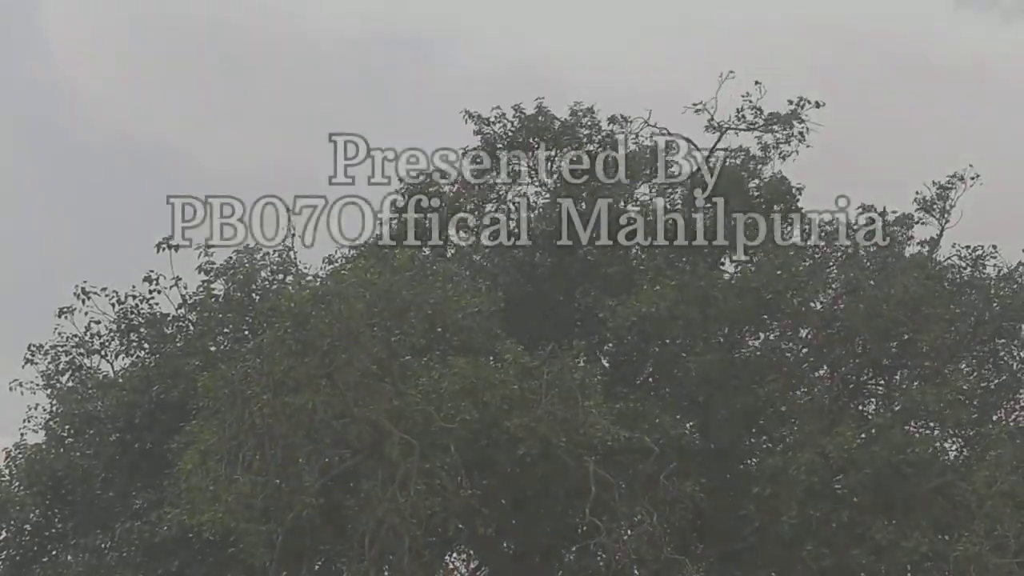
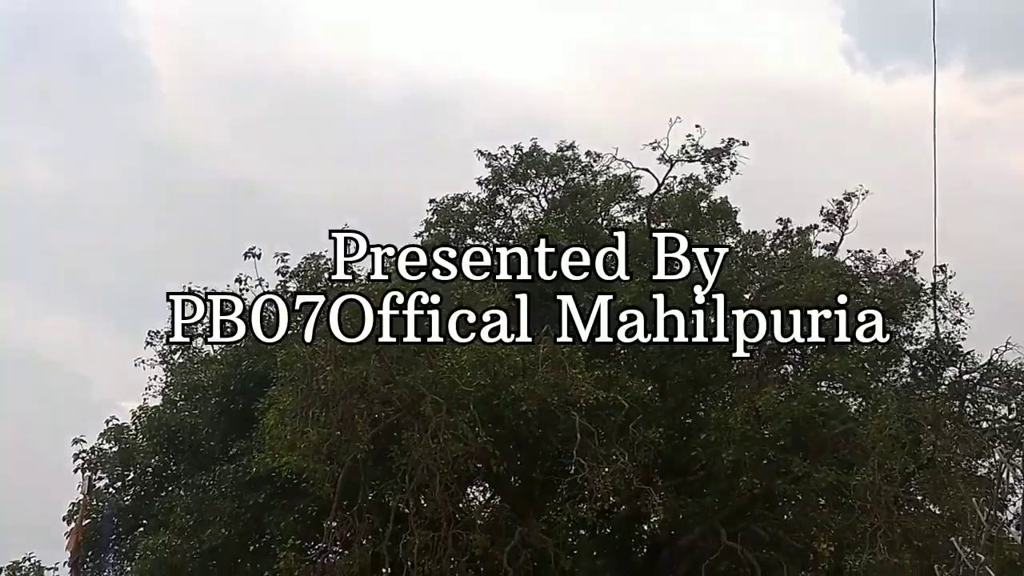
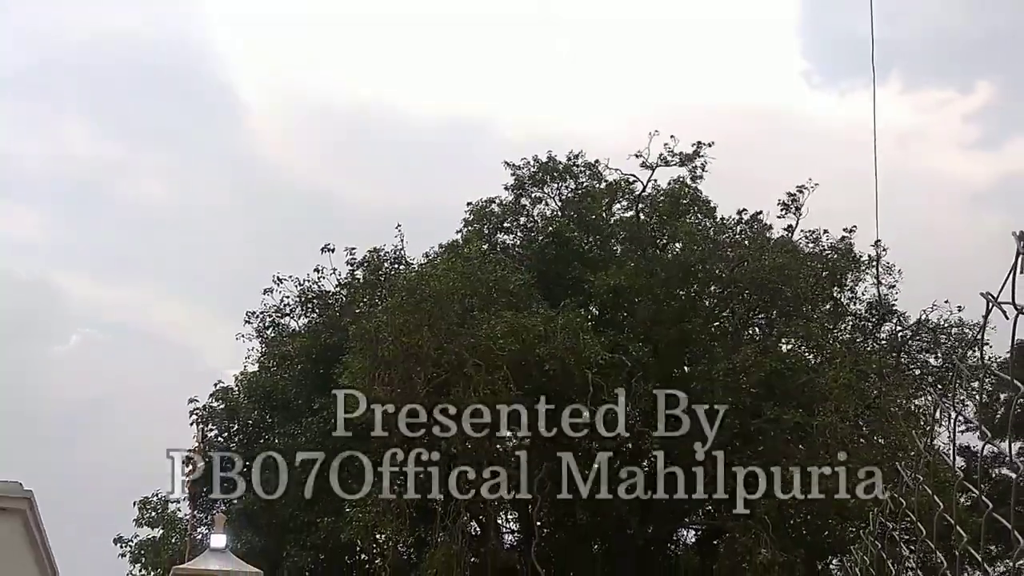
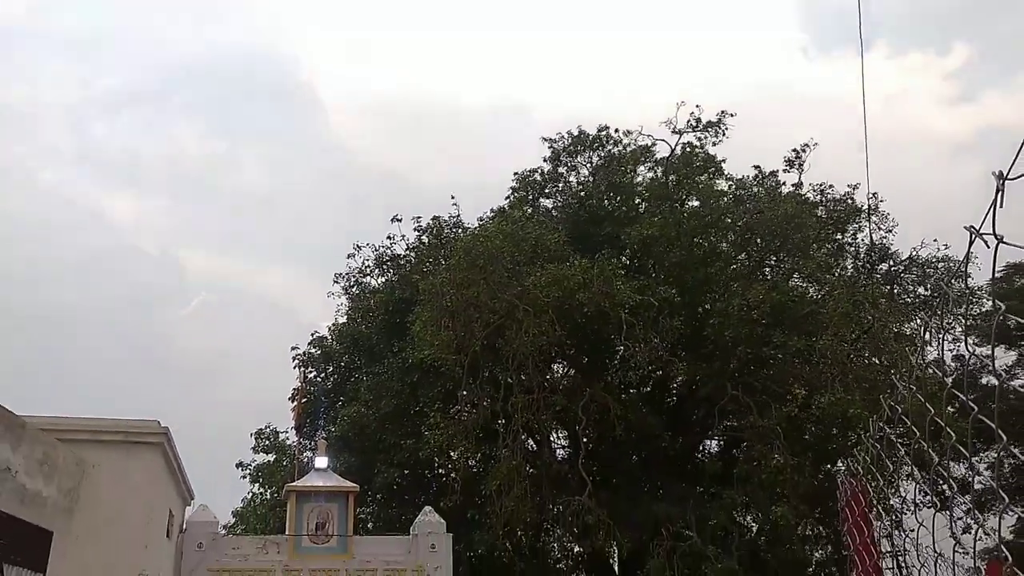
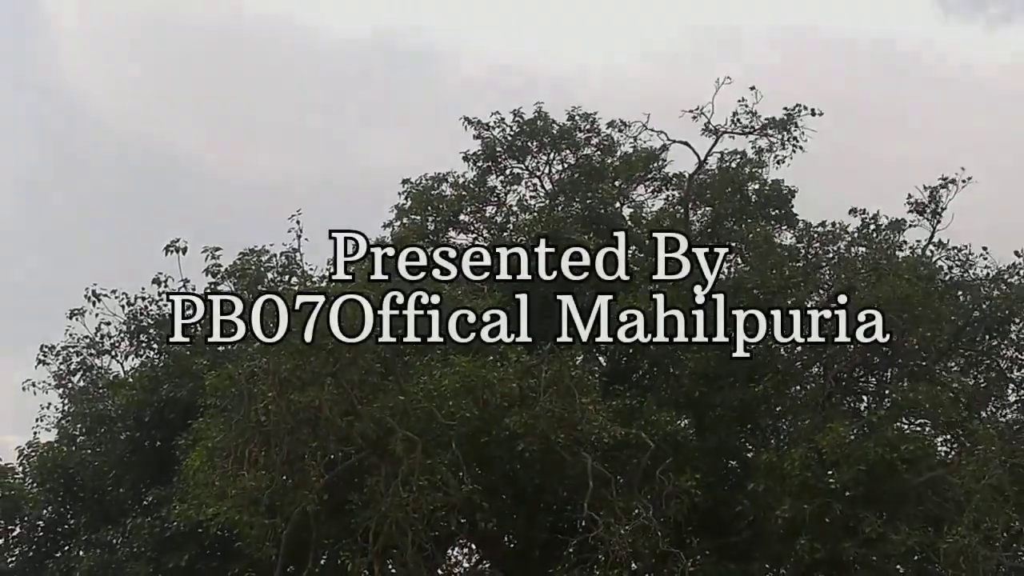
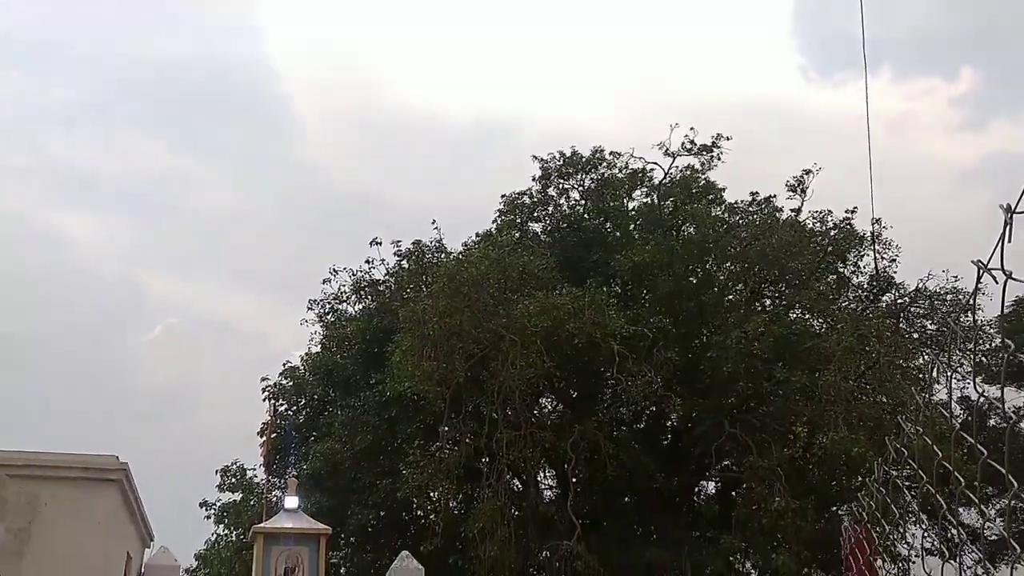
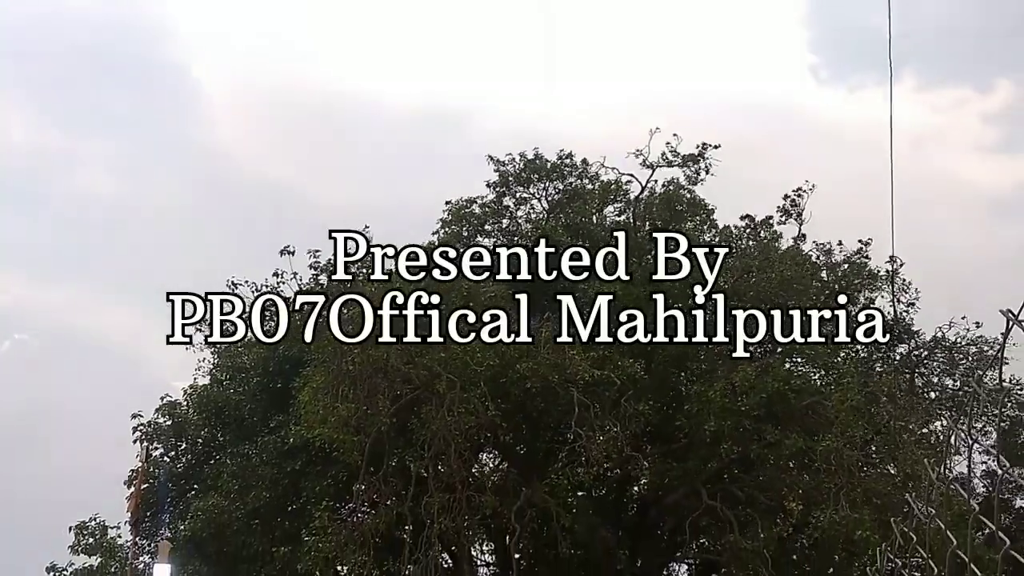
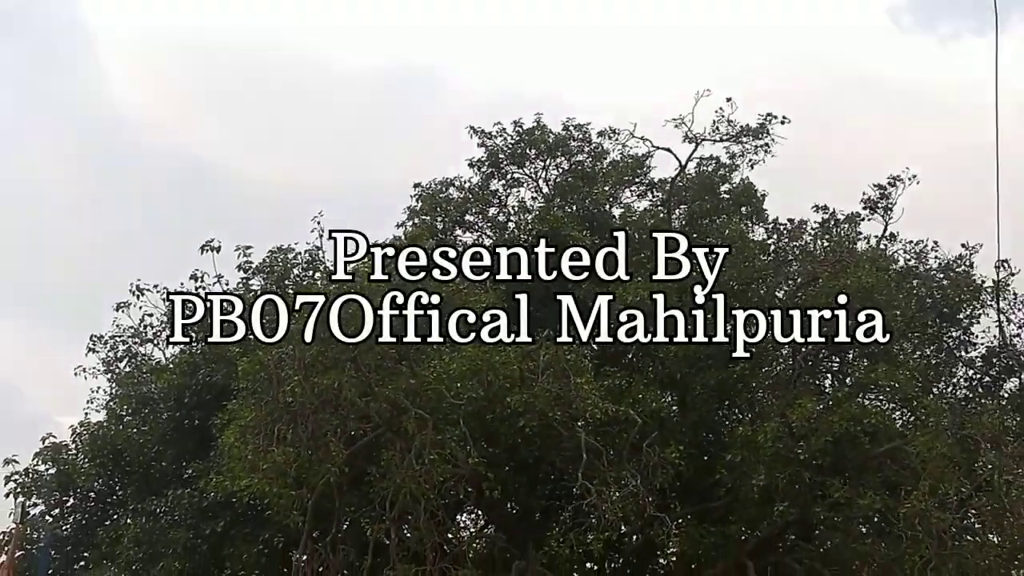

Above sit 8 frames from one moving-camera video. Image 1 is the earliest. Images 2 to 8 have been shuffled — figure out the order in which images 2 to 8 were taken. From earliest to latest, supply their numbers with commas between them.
5, 8, 2, 7, 3, 6, 4
